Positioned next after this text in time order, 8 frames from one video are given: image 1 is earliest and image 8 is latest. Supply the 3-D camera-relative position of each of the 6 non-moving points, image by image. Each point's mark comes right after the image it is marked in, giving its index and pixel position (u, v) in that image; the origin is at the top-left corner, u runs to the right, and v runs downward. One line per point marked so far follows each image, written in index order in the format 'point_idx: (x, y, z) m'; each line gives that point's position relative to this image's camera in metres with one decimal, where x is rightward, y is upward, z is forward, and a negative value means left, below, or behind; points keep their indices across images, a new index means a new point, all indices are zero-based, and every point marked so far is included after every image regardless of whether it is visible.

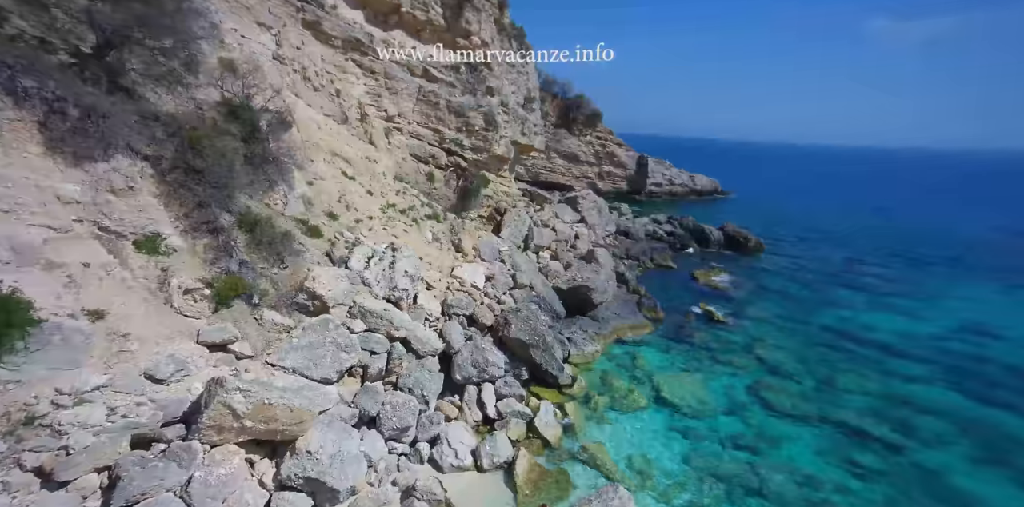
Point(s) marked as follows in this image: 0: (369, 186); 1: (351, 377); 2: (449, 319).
0: (-4.9, +2.3, +17.8) m
1: (-4.1, -3.2, +13.6) m
2: (-2.0, -2.2, +17.5) m
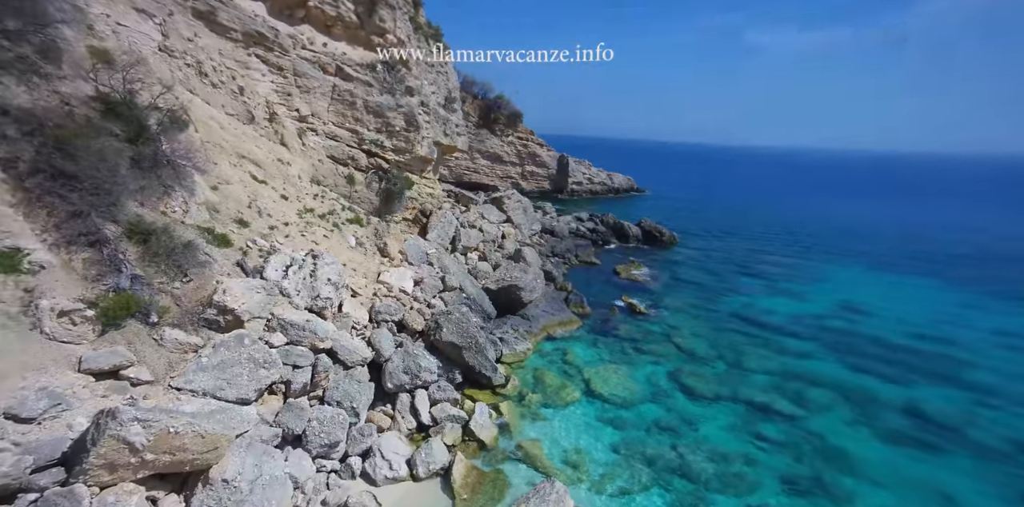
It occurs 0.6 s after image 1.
0: (-7.3, +2.0, +16.8) m
1: (-5.8, -3.4, +12.7) m
2: (-4.2, -2.3, +16.9) m
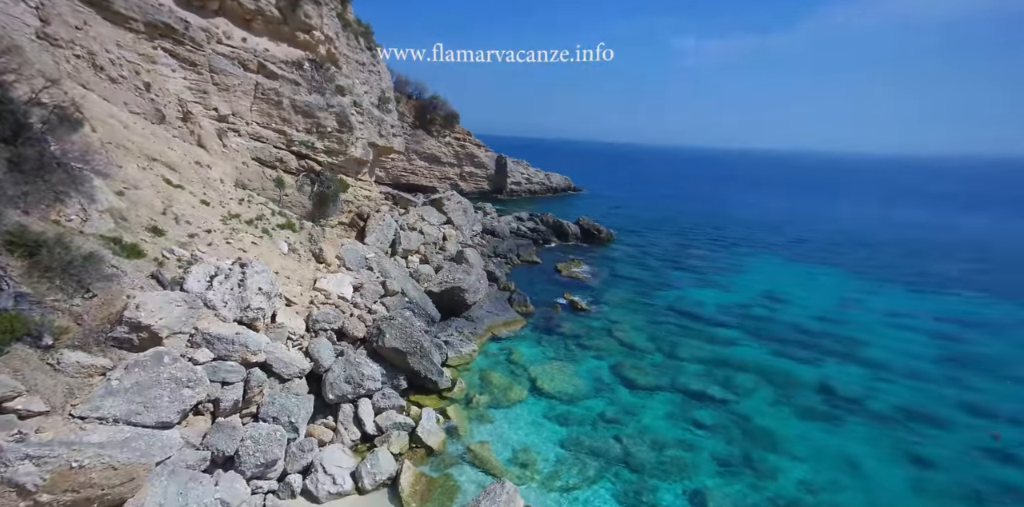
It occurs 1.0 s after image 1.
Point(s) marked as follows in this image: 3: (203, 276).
0: (-9.2, +1.7, +15.7) m
1: (-7.1, -3.6, +11.8) m
2: (-6.0, -2.5, +16.1) m
3: (-7.8, -0.6, +13.3) m
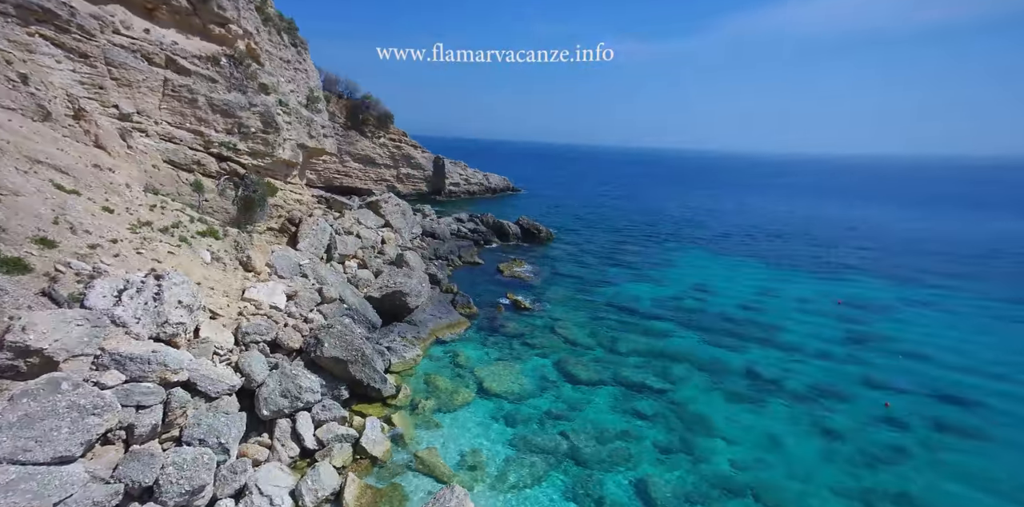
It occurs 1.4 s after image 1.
0: (-11.0, +1.4, +14.3) m
1: (-8.2, -3.9, +10.7) m
2: (-7.7, -2.8, +15.1) m
3: (-9.2, -0.9, +12.0) m
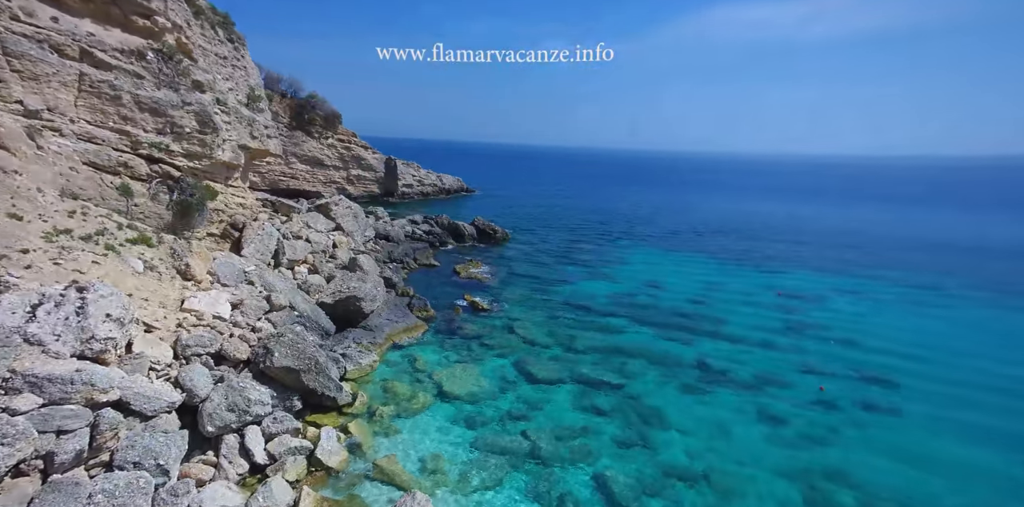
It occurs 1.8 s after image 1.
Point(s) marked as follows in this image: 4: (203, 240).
0: (-12.2, +1.1, +13.0) m
1: (-9.0, -4.1, +9.6) m
2: (-8.9, -3.0, +14.1) m
3: (-10.2, -1.1, +10.9) m
4: (-11.3, +0.5, +19.0) m
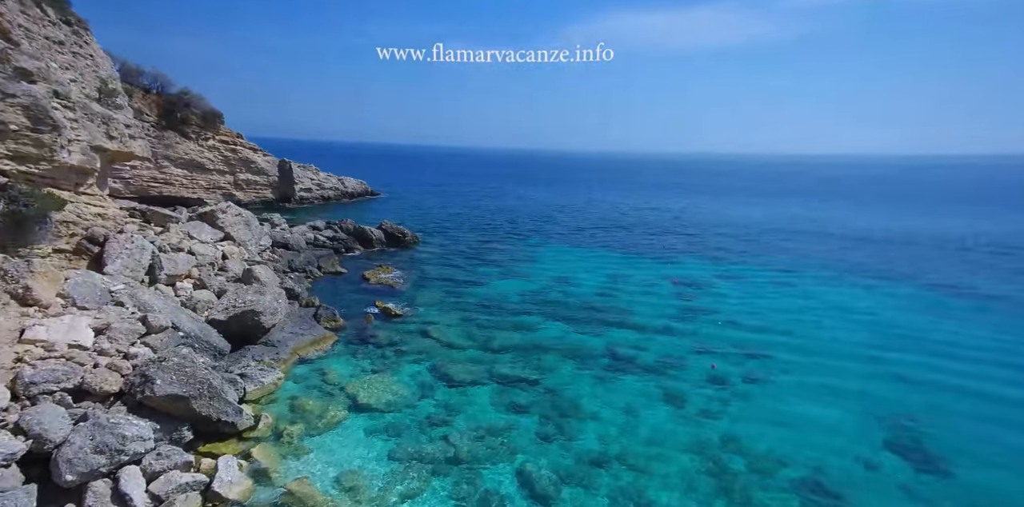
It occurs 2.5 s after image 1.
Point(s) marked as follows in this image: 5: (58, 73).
0: (-14.4, +0.5, +9.8) m
1: (-10.5, -4.5, +7.0) m
2: (-11.1, -3.4, +11.4) m
3: (-12.0, -1.6, +8.0) m
4: (-14.5, -0.1, +15.8) m
5: (-17.3, +6.9, +19.9) m
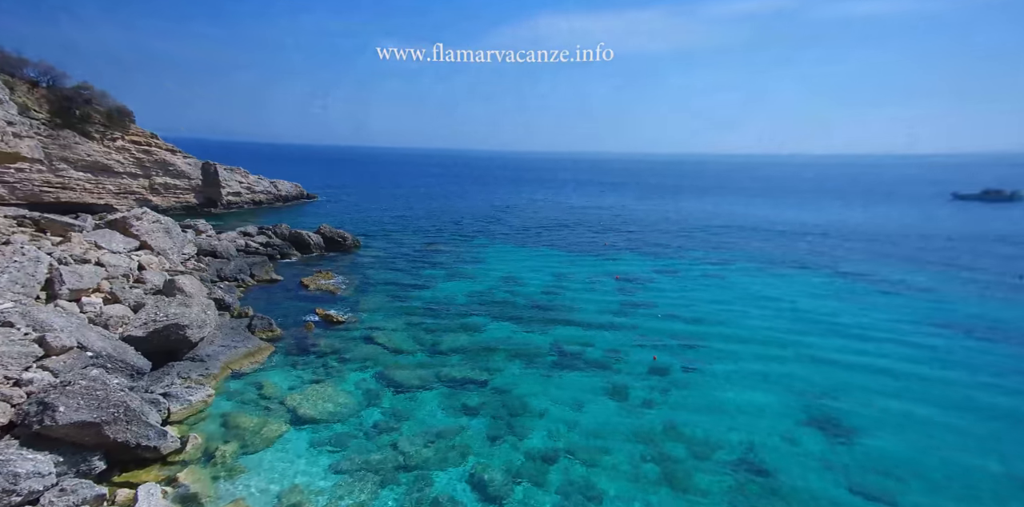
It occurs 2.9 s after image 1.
0: (-15.7, +0.1, +7.1) m
1: (-11.3, -4.8, +4.7) m
2: (-12.4, -3.7, +9.0) m
3: (-13.0, -1.9, +5.6) m
4: (-16.3, -0.5, +13.1) m
5: (-19.8, +6.4, +16.9) m
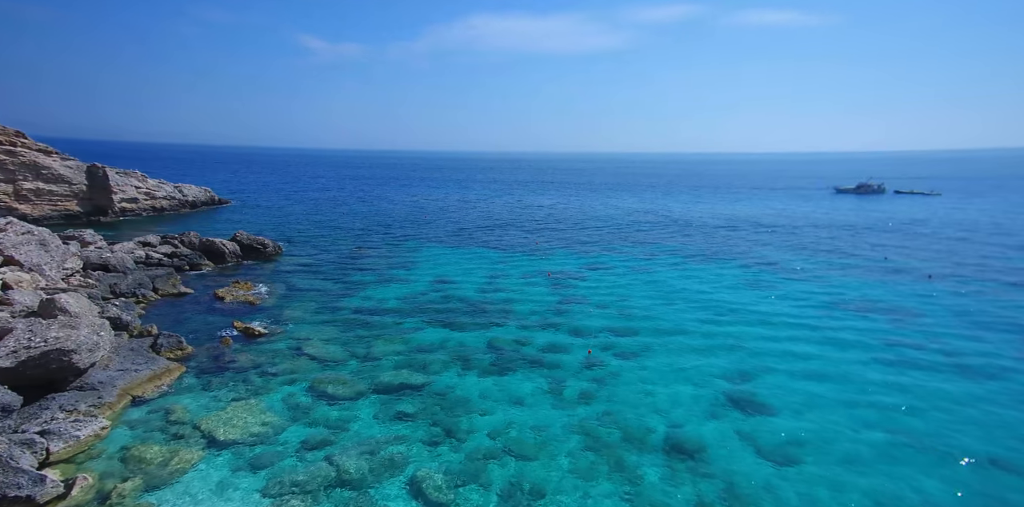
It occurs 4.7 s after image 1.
0: (-16.6, -0.5, +2.3) m
1: (-11.8, -5.2, +0.6) m
2: (-13.5, -4.2, +4.7) m
3: (-13.7, -2.4, +1.2) m
4: (-17.9, -1.2, +8.2) m
5: (-22.1, +5.6, +11.6) m
